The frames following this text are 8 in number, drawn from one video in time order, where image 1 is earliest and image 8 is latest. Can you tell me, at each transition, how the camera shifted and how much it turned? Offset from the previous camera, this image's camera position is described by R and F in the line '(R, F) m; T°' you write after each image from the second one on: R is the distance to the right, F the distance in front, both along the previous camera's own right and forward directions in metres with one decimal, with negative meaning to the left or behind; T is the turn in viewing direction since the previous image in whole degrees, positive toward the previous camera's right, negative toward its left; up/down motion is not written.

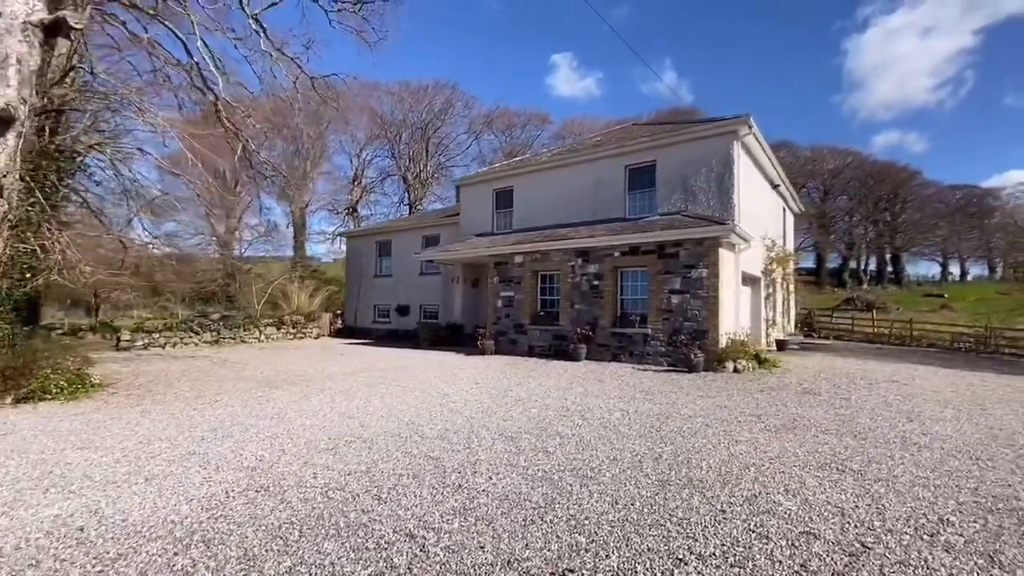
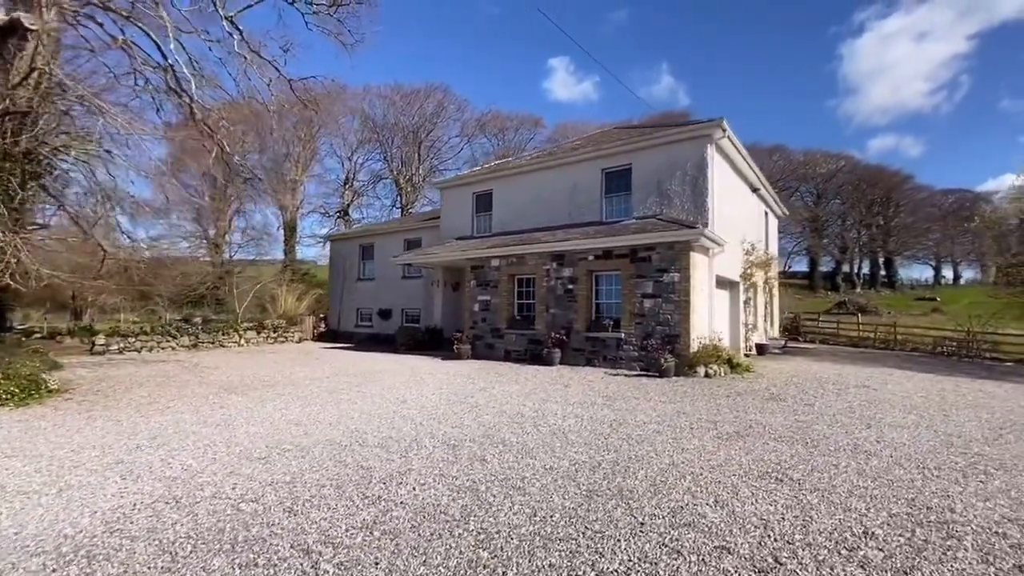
(+0.5, +0.1) m; 0°
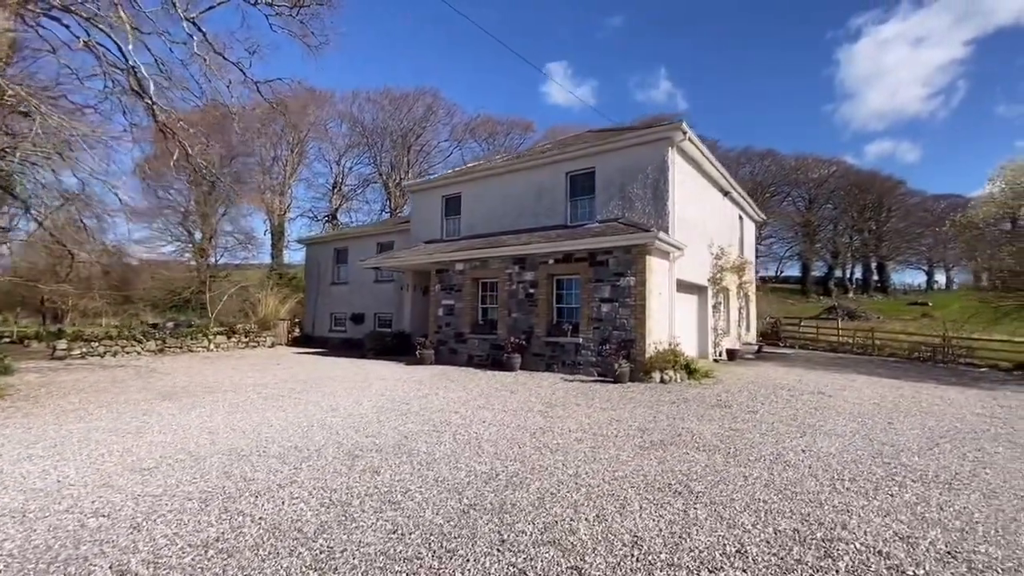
(+0.9, +0.2) m; 0°
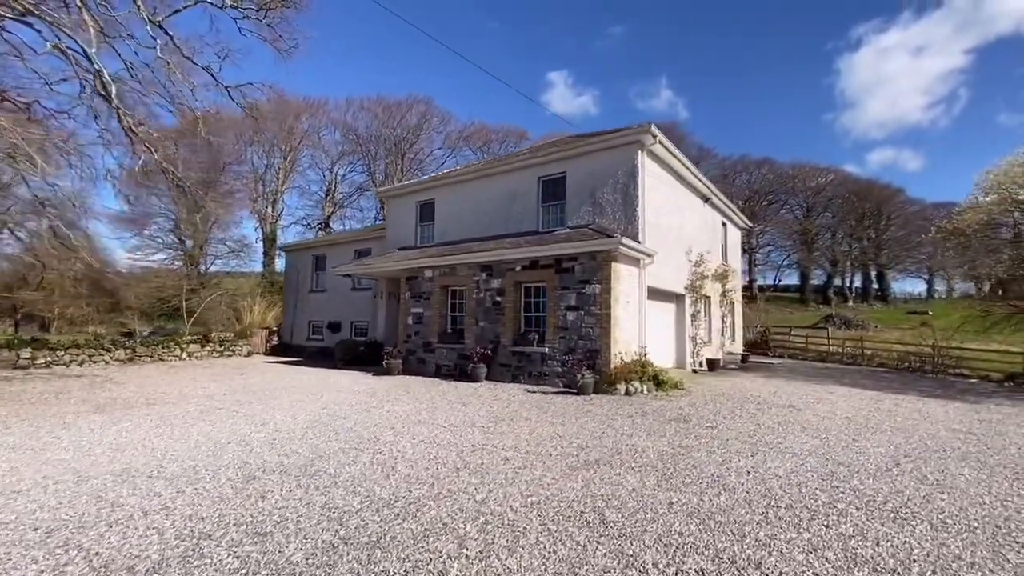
(+0.8, +0.3) m; 0°
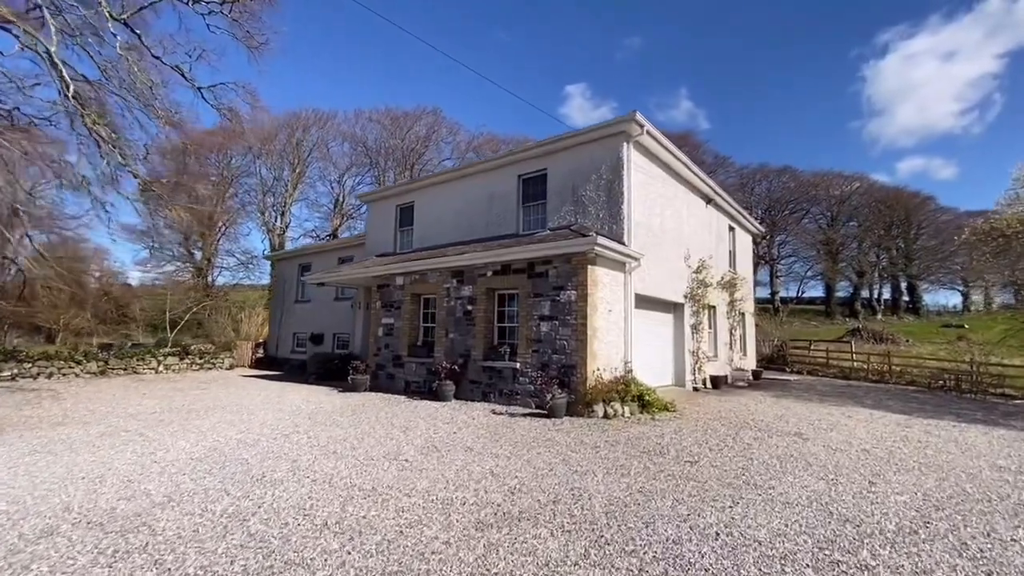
(+0.9, +1.1) m; -2°
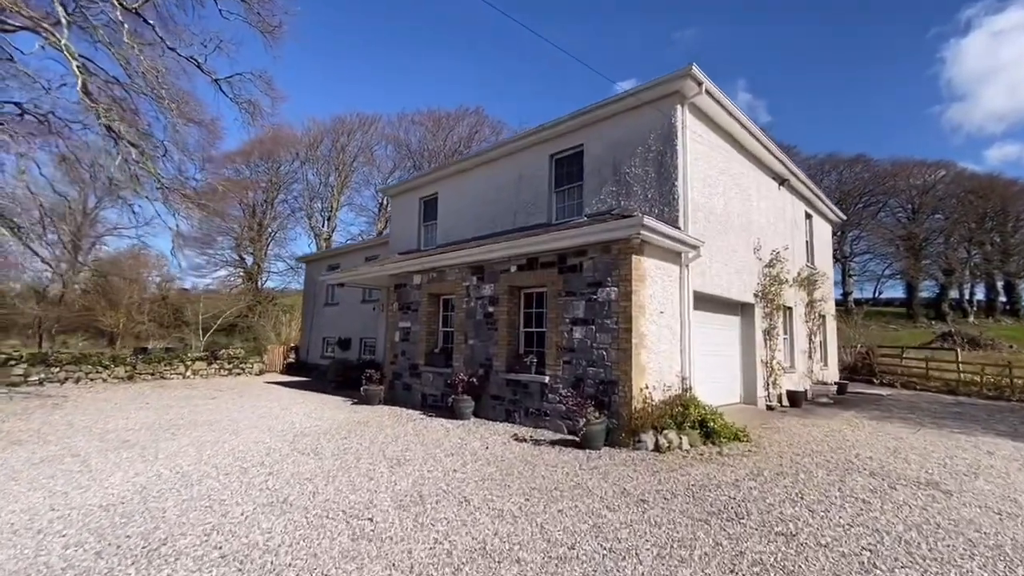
(+0.3, +1.5) m; -6°
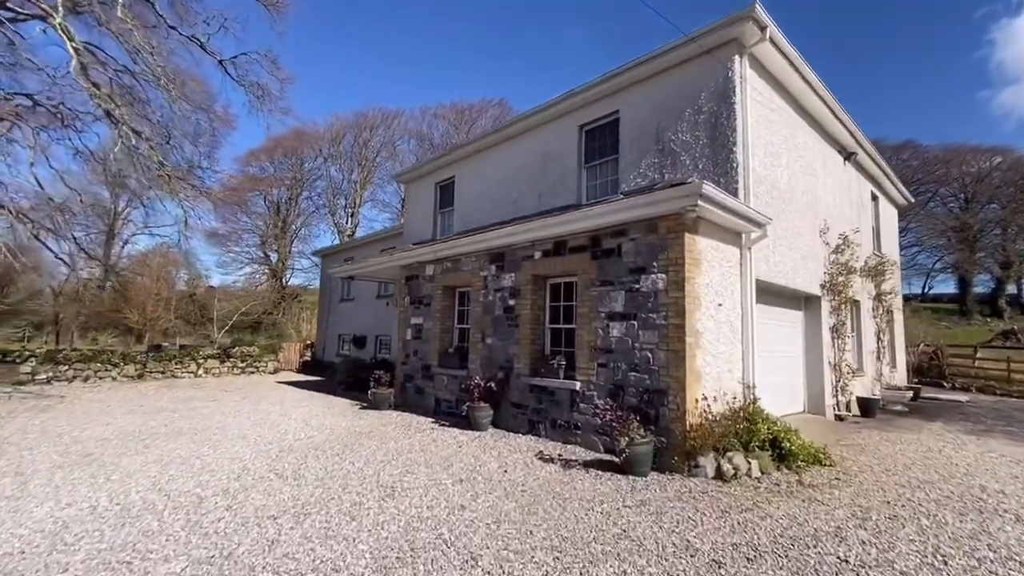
(0.0, +1.1) m; -3°
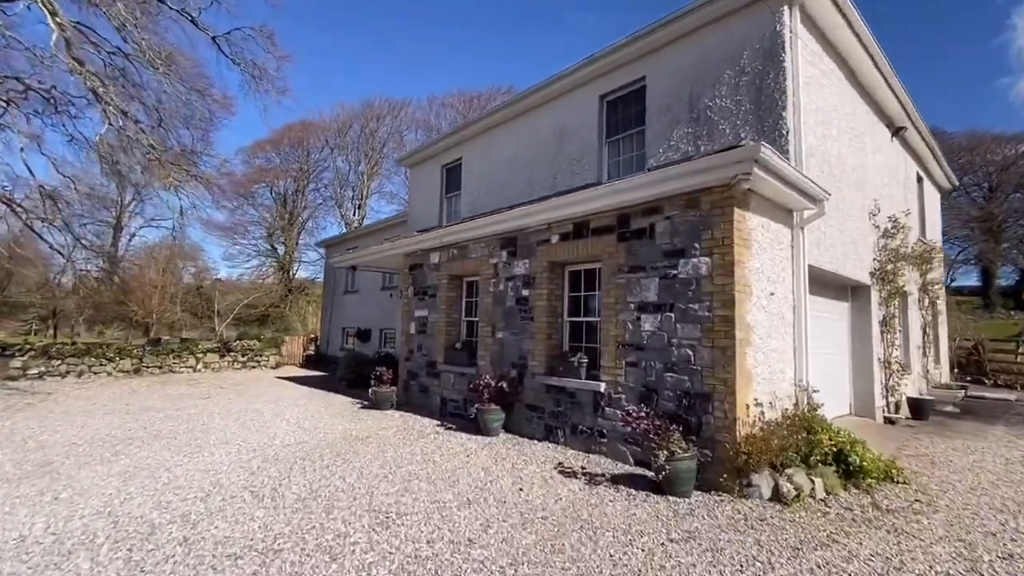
(-0.1, +0.7) m; -1°
